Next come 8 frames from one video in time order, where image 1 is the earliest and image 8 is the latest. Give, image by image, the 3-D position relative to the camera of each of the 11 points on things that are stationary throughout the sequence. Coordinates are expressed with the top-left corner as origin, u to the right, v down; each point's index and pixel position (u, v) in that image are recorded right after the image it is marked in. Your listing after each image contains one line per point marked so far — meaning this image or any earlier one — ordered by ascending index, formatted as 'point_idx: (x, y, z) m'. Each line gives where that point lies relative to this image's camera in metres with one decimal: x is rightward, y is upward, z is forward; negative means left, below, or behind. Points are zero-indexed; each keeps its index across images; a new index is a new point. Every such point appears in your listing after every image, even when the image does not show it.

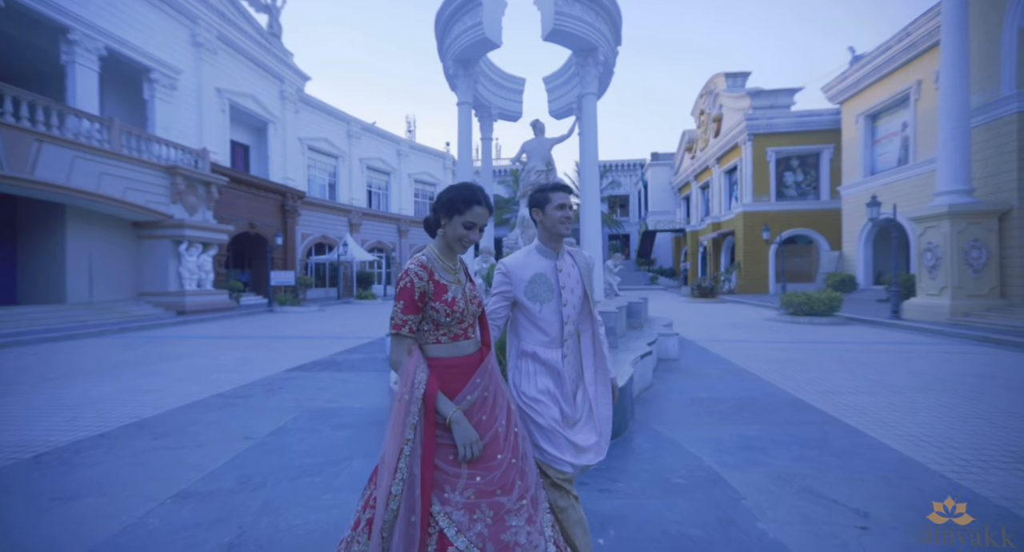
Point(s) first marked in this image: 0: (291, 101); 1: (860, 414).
0: (-9.9, +7.8, +19.8) m
1: (+3.1, -1.2, +4.1) m
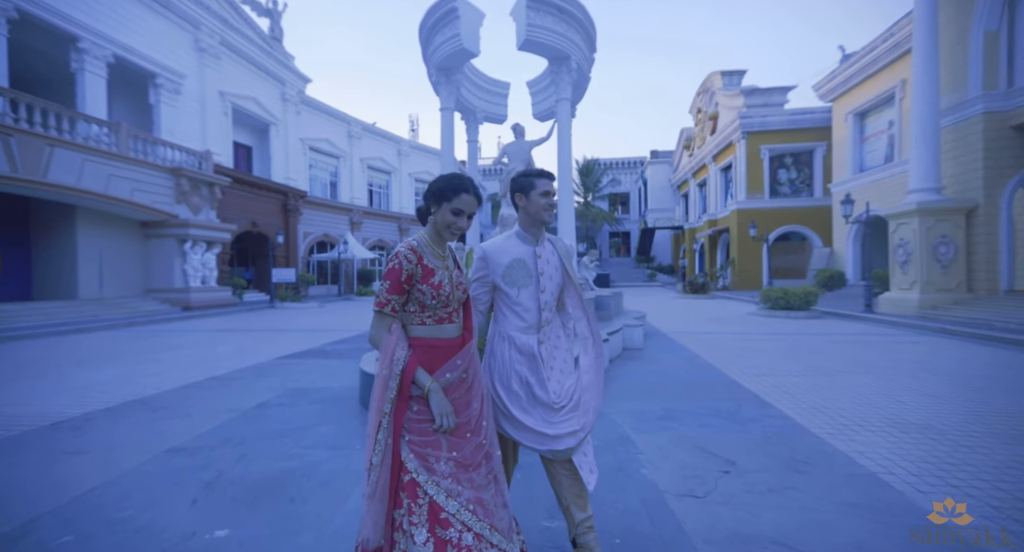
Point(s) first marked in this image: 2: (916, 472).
0: (-10.2, +7.9, +20.4) m
1: (+2.7, -1.2, +4.5) m
2: (+2.5, -1.2, +2.7) m
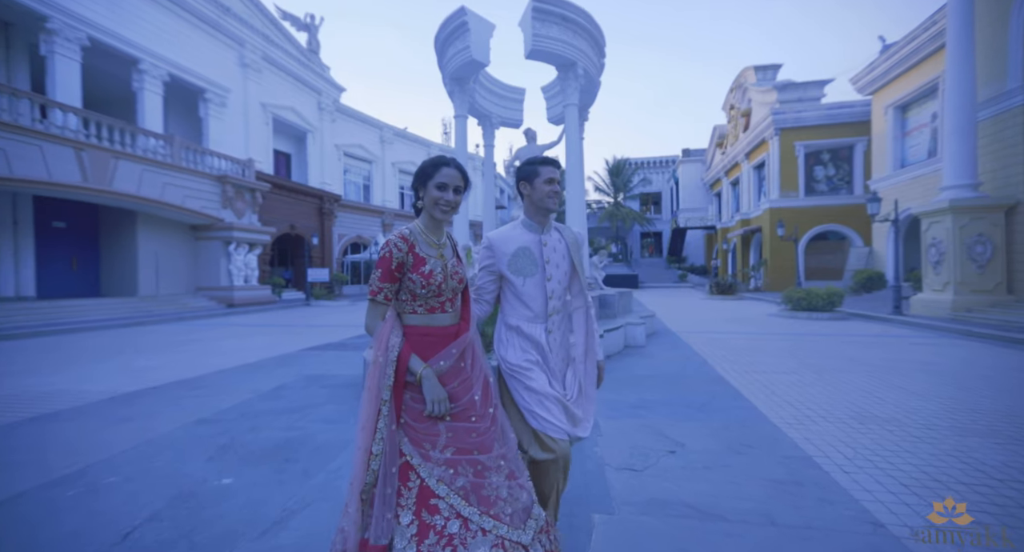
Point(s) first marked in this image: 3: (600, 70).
0: (-9.0, +7.9, +21.6) m
1: (+2.6, -1.2, +4.7) m
2: (+2.3, -1.2, +2.8) m
3: (+1.5, +3.6, +7.7) m
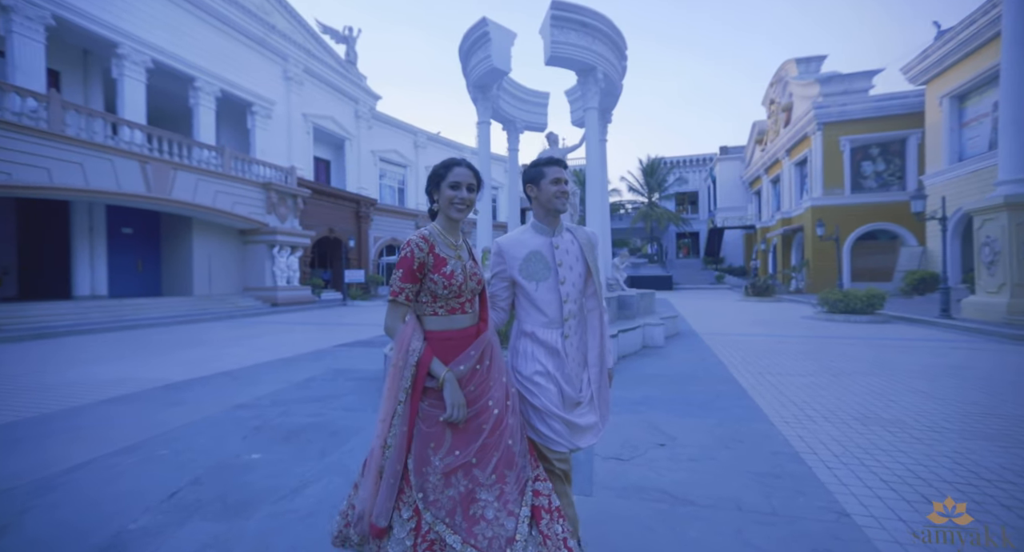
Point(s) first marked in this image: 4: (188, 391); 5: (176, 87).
0: (-7.5, +7.9, +22.5) m
1: (+2.7, -1.2, +4.7) m
2: (+2.2, -1.2, +2.9) m
3: (+1.9, +3.6, +7.8) m
4: (-3.4, -1.2, +4.7) m
5: (-11.7, +6.5, +15.5) m
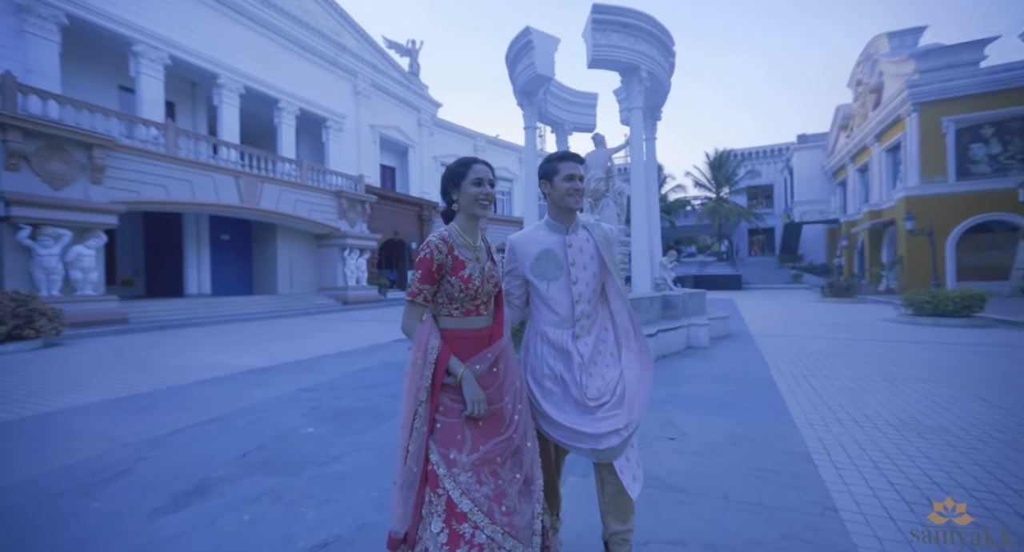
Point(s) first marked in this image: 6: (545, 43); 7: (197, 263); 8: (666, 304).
0: (-4.5, +7.9, +23.6) m
1: (+3.0, -1.2, +4.6) m
2: (+2.3, -1.2, +2.8) m
3: (+2.7, +3.6, +7.8) m
4: (-3.0, -1.2, +5.5) m
5: (-9.6, +6.5, +17.3) m
6: (+0.5, +4.0, +7.7) m
7: (-10.7, +0.4, +15.1) m
8: (+2.5, -0.5, +7.2) m
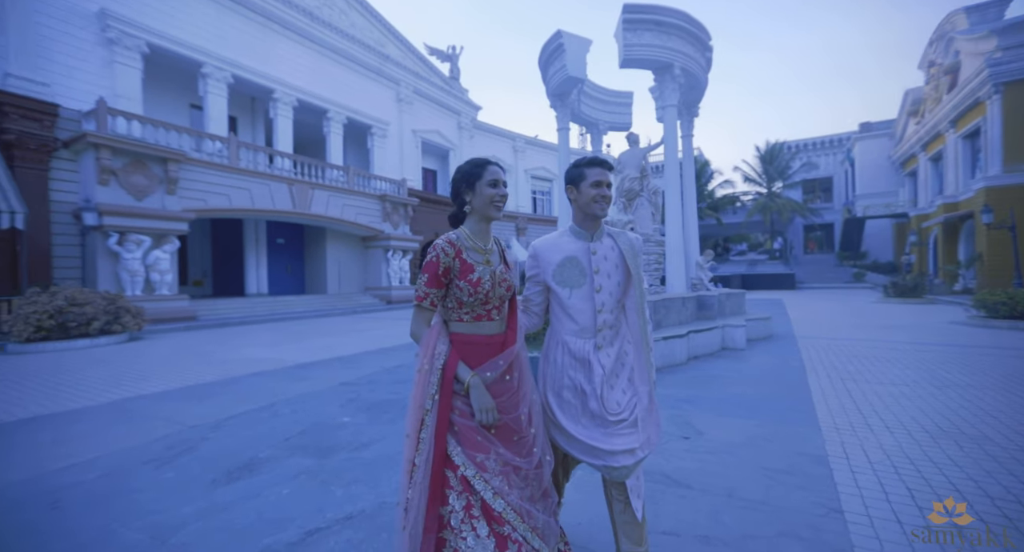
0: (-2.3, +7.9, +24.1) m
1: (+3.3, -1.2, +4.4) m
2: (+2.4, -1.2, +2.8) m
3: (+3.2, +3.6, +7.6) m
4: (-2.7, -1.3, +6.0) m
5: (-8.0, +6.5, +18.4) m
6: (+1.1, +4.0, +7.8) m
7: (-9.4, +0.4, +16.3) m
8: (+3.0, -0.5, +7.1) m
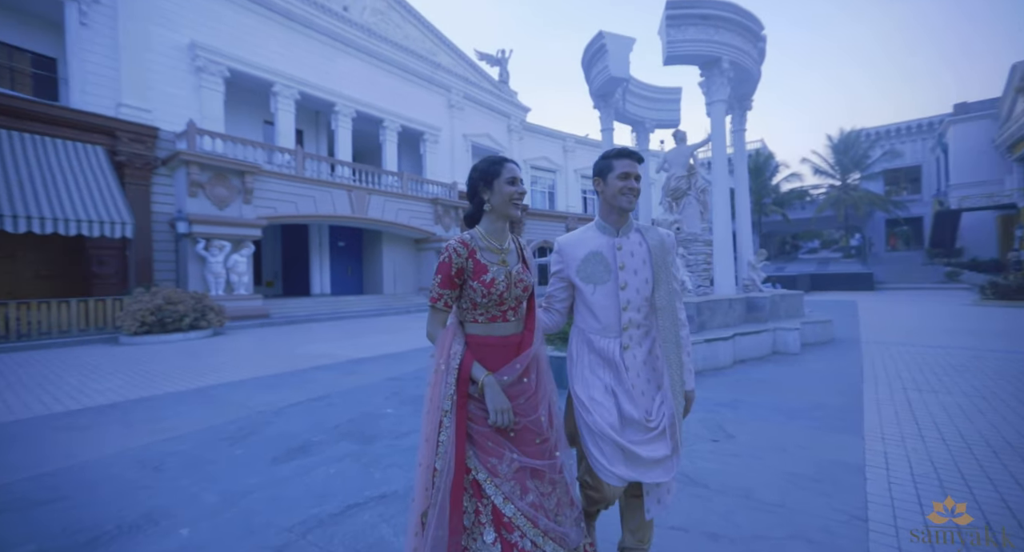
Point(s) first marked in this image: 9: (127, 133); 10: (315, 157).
0: (+0.6, +7.9, +24.4) m
1: (+3.6, -1.2, +4.1) m
2: (+2.5, -1.2, +2.6) m
3: (+4.0, +3.6, +7.3) m
4: (-2.1, -1.3, +6.4) m
5: (-5.9, +6.5, +19.4) m
6: (+1.9, +4.0, +7.7) m
7: (-7.4, +0.4, +17.5) m
8: (+3.7, -0.5, +6.8) m
9: (-9.8, +3.6, +11.3) m
10: (-6.4, +3.9, +14.7) m
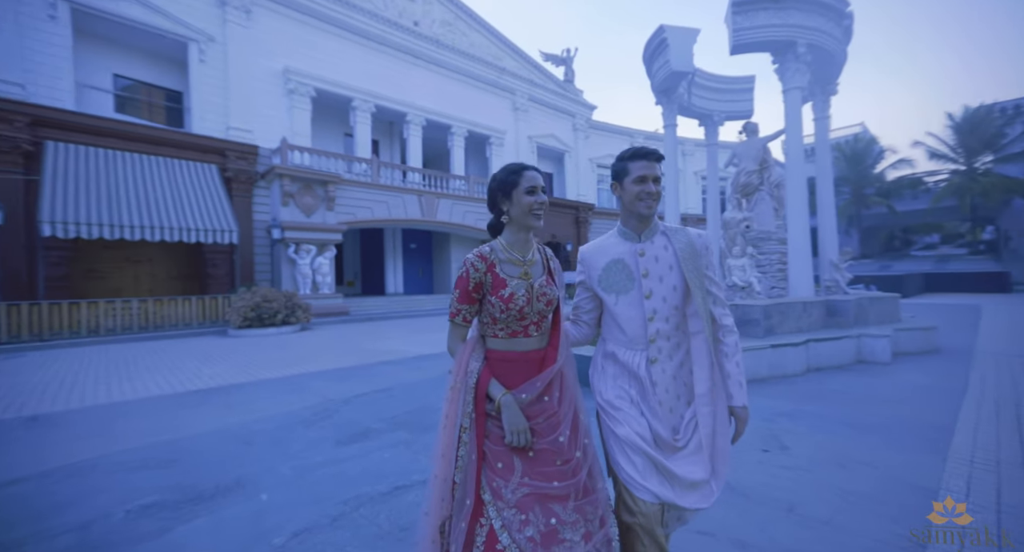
0: (+4.4, +7.9, +24.0) m
1: (+4.0, -1.2, +3.6) m
2: (+2.6, -1.2, +2.2) m
3: (+4.9, +3.6, +6.6) m
4: (-1.2, -1.3, +6.8) m
5: (-2.8, +6.5, +20.2) m
6: (+2.9, +4.0, +7.4) m
7: (-4.6, +0.4, +18.6) m
8: (+4.5, -0.5, +6.2) m
9: (-8.0, +3.6, +12.9) m
10: (-4.1, +3.9, +15.7) m
